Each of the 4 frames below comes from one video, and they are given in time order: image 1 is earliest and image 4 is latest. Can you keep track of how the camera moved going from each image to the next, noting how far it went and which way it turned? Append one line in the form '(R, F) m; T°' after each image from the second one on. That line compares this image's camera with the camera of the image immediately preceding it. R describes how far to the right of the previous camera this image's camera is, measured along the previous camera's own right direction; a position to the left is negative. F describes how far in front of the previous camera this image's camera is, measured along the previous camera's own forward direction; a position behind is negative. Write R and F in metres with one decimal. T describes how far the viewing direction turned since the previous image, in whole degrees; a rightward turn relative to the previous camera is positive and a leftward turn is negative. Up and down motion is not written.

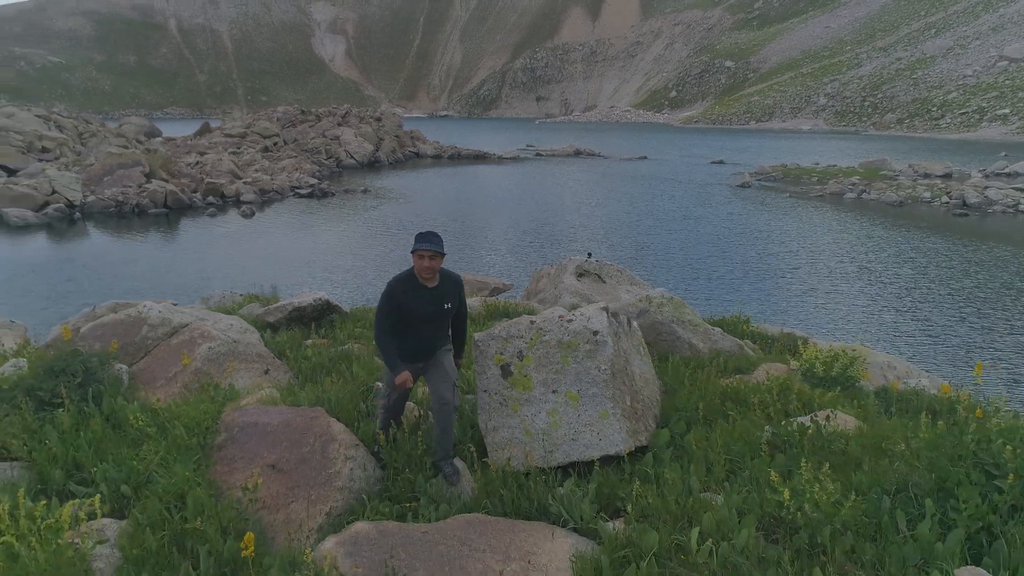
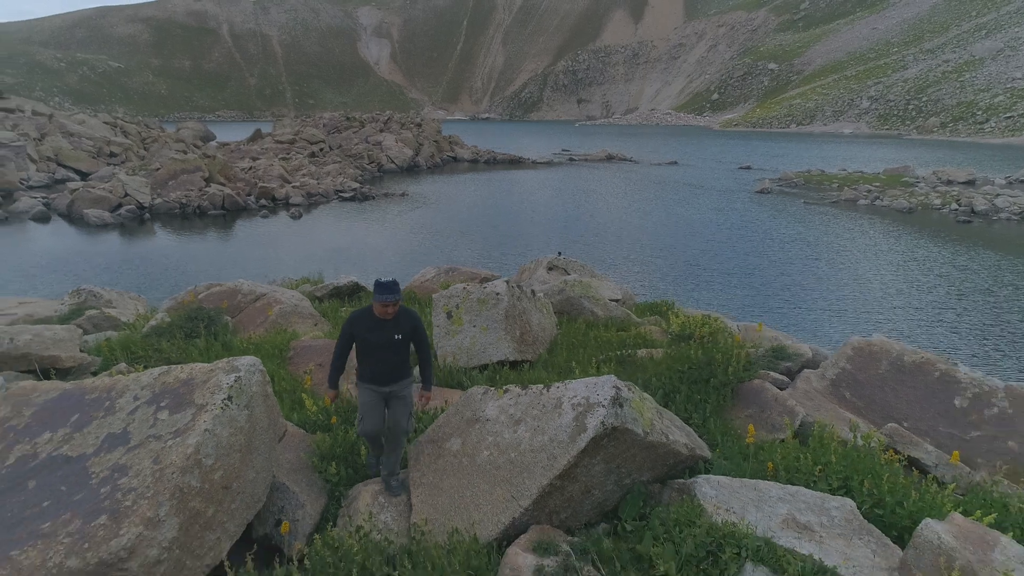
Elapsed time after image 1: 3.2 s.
(+1.0, -3.0) m; -3°
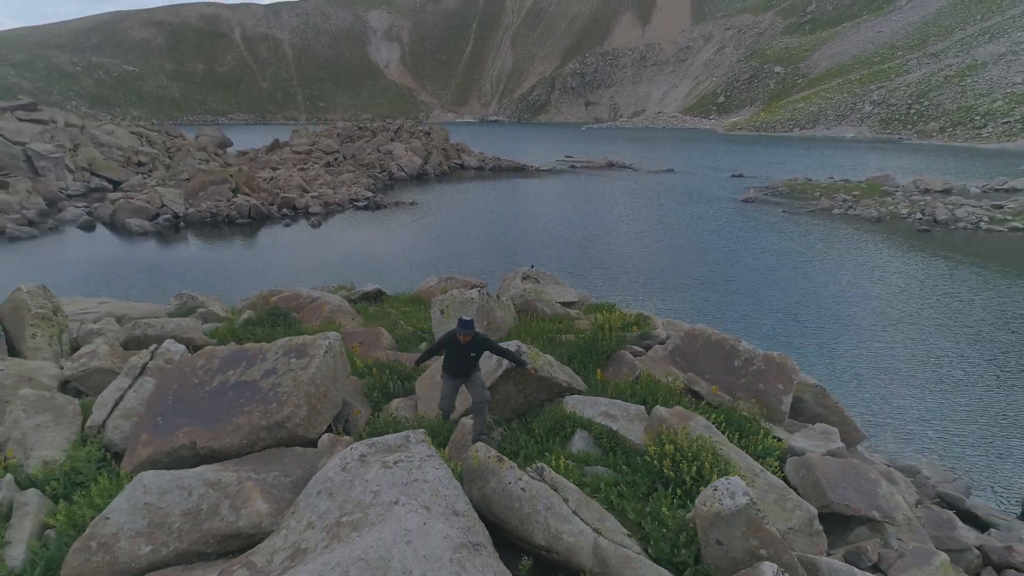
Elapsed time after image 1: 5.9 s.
(+0.6, -3.9) m; -1°
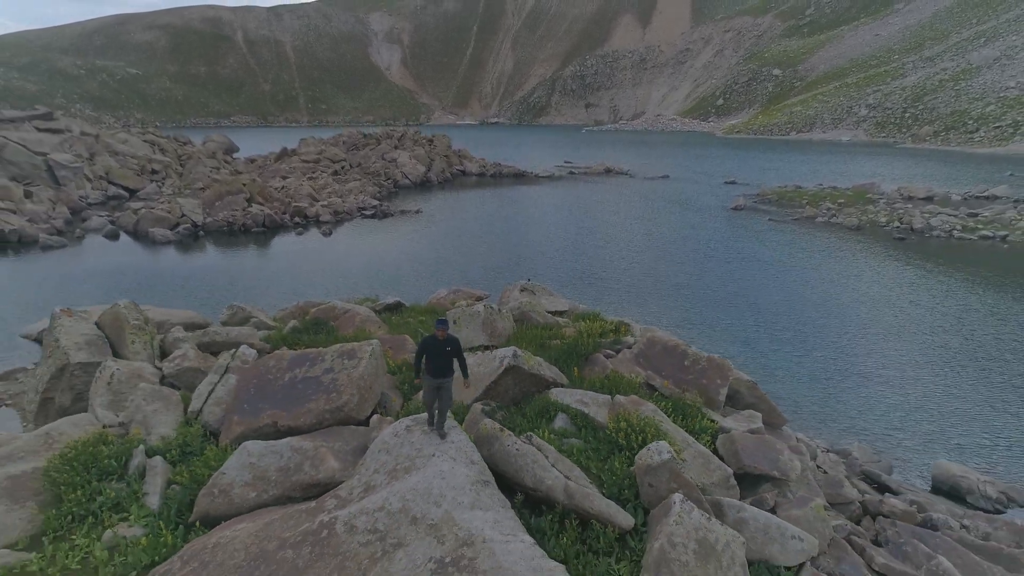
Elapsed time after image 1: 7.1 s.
(0.0, -2.6) m; 0°
